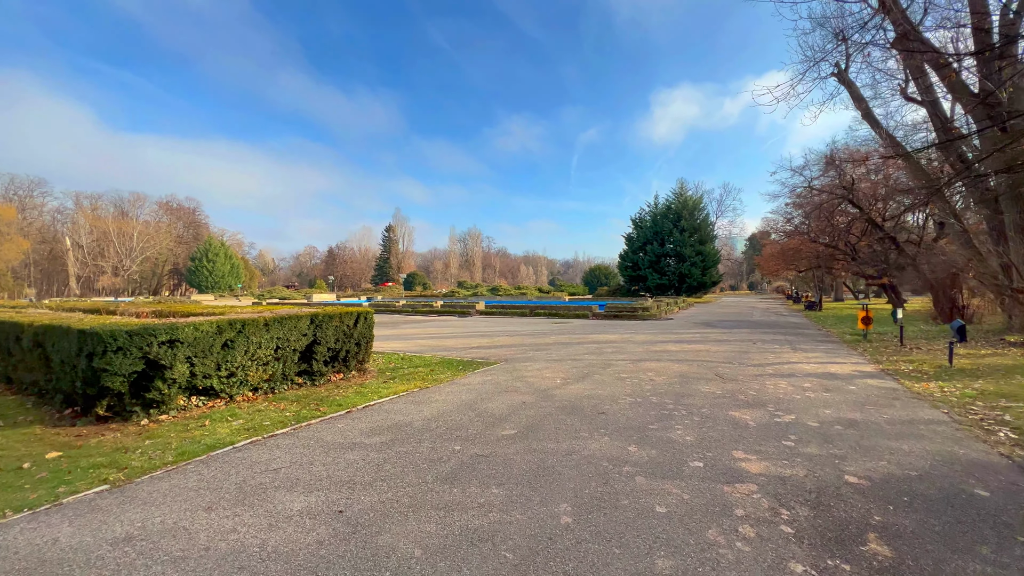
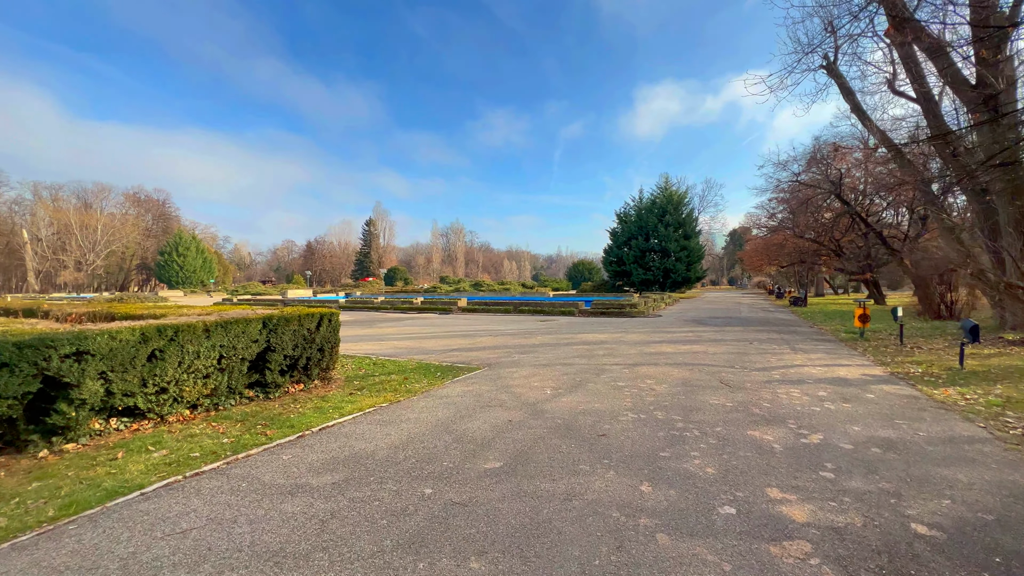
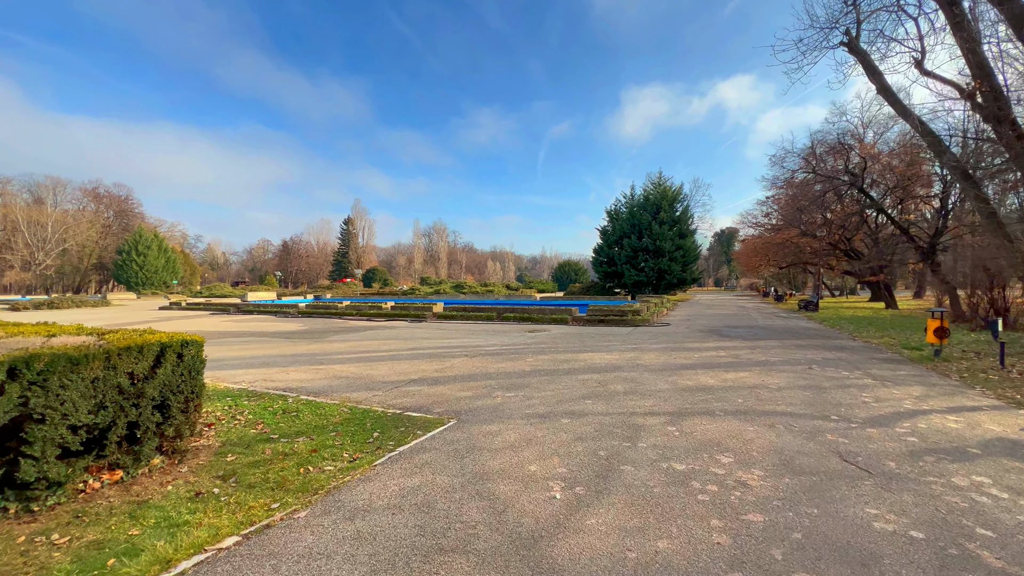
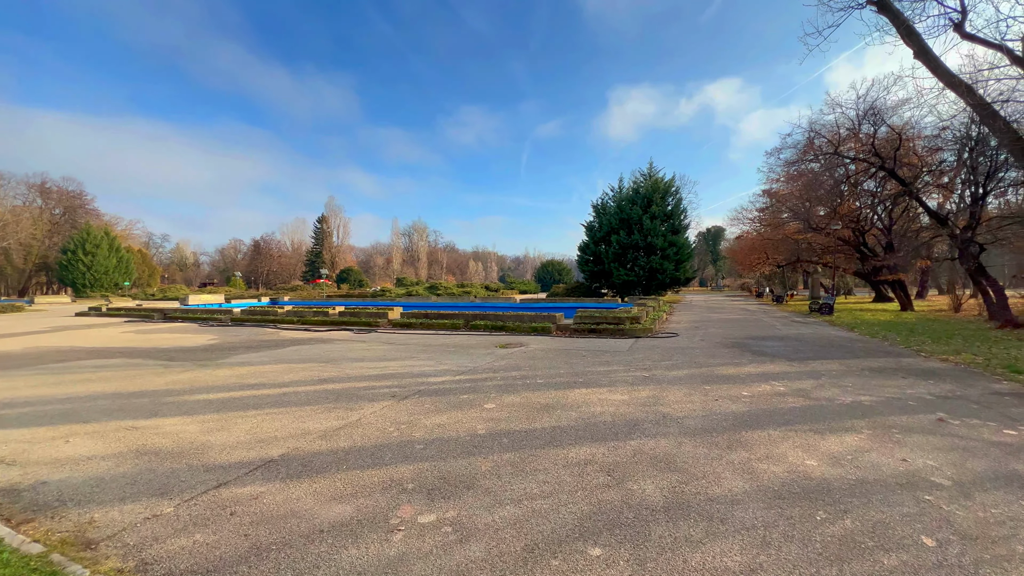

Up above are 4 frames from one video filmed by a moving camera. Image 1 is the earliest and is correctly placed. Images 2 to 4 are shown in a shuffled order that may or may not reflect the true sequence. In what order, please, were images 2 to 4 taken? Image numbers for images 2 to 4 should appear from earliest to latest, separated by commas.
2, 3, 4
